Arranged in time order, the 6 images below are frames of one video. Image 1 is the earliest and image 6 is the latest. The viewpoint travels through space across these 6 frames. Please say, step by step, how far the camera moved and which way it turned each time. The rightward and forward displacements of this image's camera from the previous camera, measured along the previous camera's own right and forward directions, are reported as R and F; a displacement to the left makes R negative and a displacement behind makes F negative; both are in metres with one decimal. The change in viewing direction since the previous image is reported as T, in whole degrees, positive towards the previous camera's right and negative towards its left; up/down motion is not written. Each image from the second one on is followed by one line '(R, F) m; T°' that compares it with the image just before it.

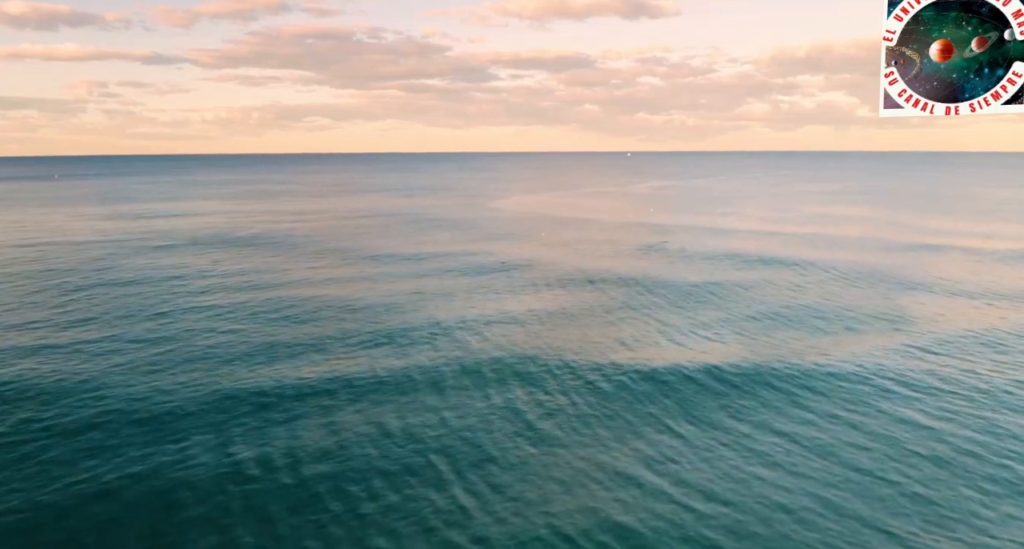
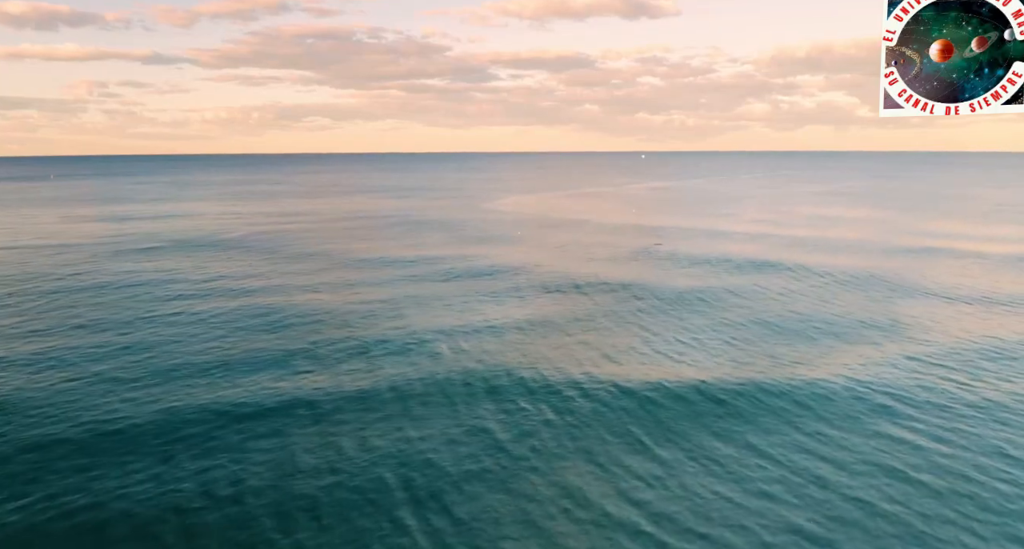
(-5.4, -9.3) m; 0°
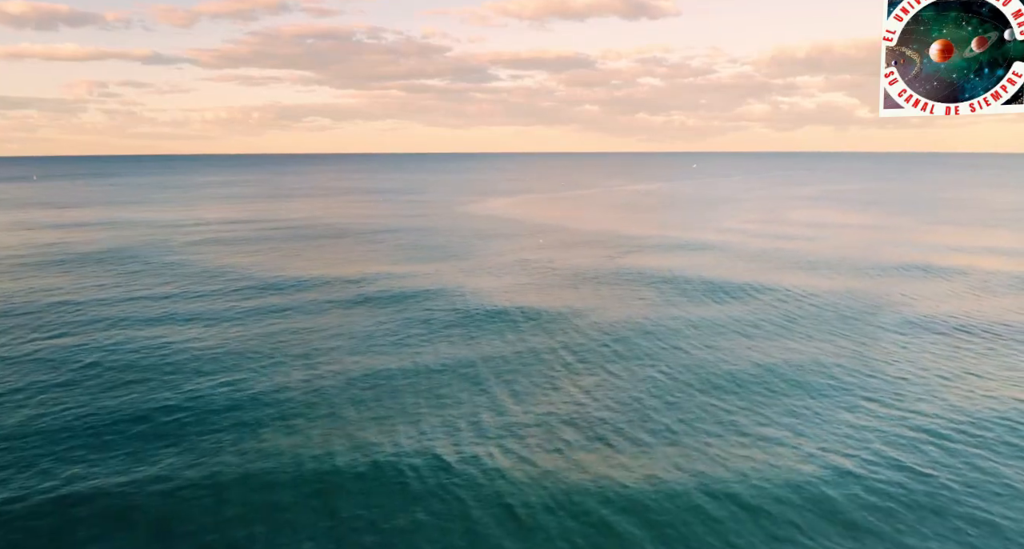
(+4.5, +8.1) m; 0°
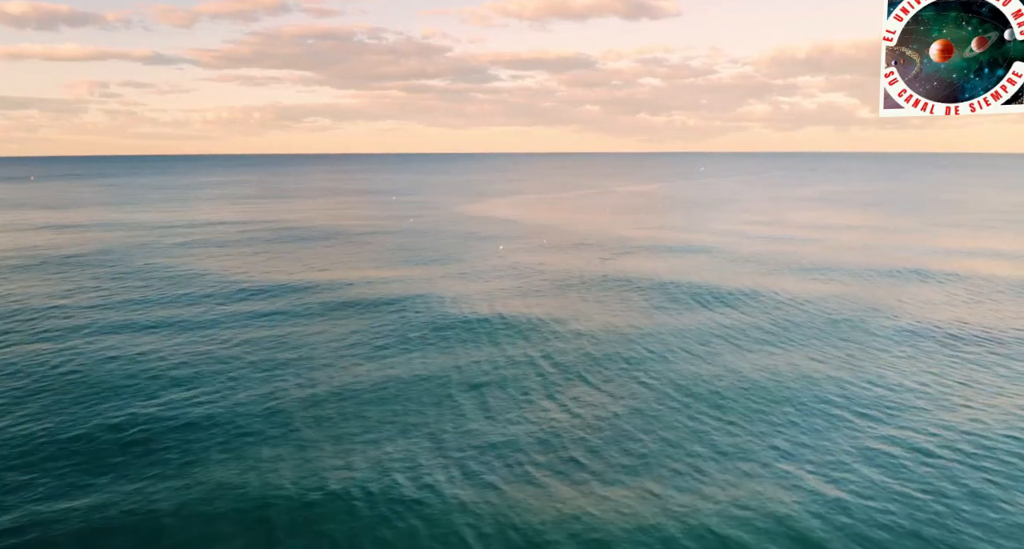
(-3.3, -6.5) m; 0°
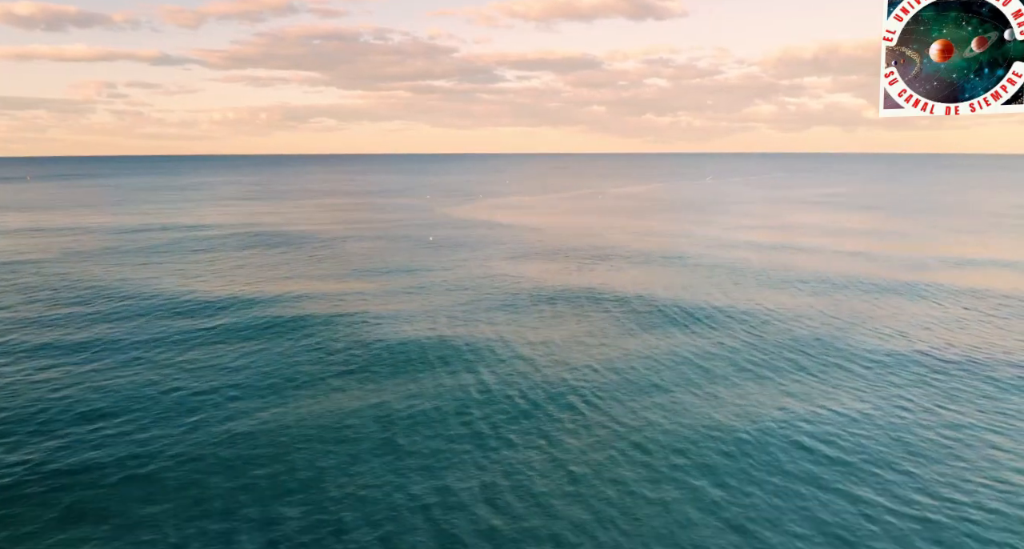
(+5.6, +3.8) m; 0°
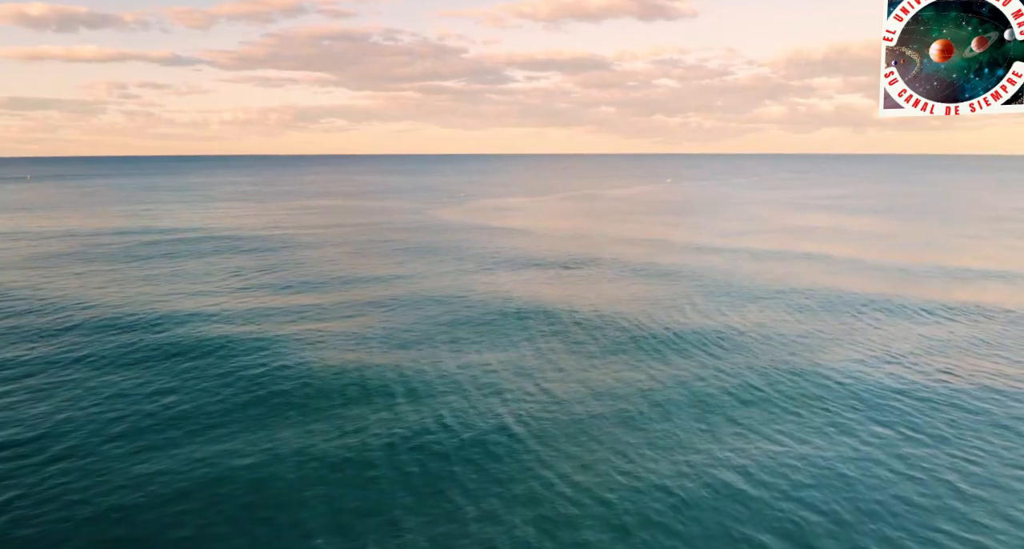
(+5.9, +1.5) m; -1°
